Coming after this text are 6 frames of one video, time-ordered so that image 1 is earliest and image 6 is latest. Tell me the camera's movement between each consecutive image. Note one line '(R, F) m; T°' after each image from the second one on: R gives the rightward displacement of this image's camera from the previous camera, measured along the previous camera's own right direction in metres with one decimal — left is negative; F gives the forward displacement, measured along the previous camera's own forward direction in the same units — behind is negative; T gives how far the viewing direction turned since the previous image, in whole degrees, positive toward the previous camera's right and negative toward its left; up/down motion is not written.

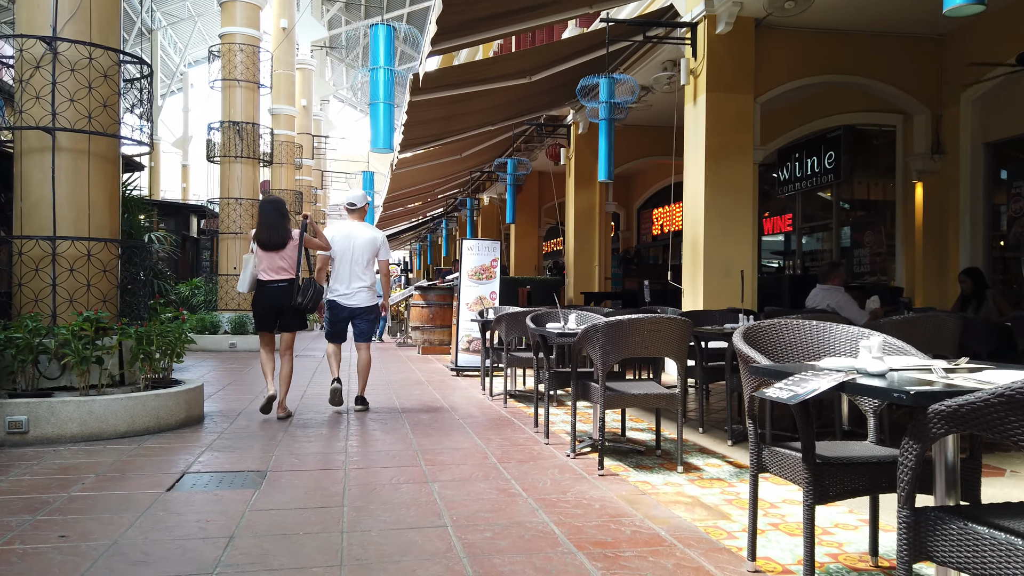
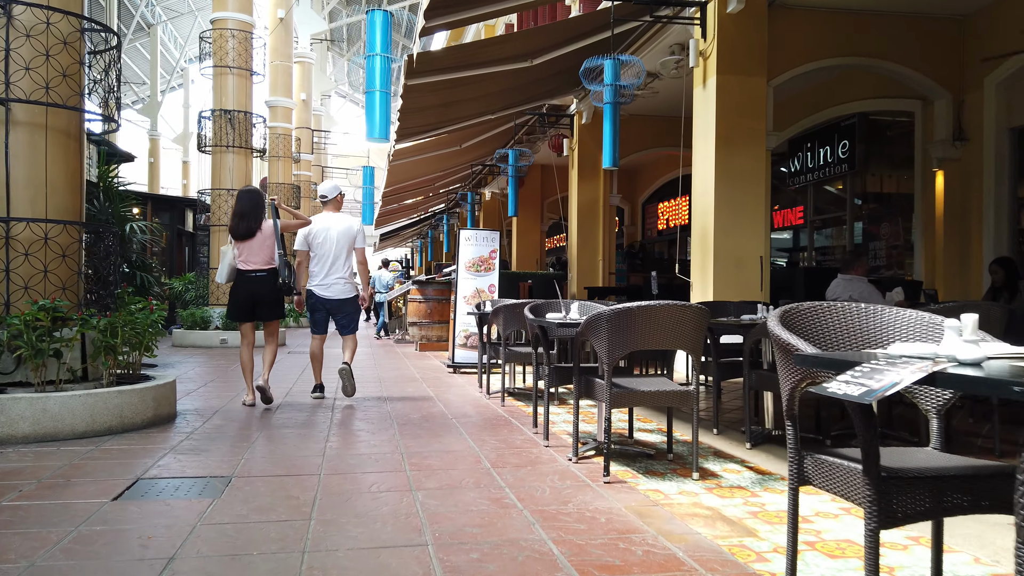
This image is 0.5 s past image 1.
(0.0, +0.4) m; 0°
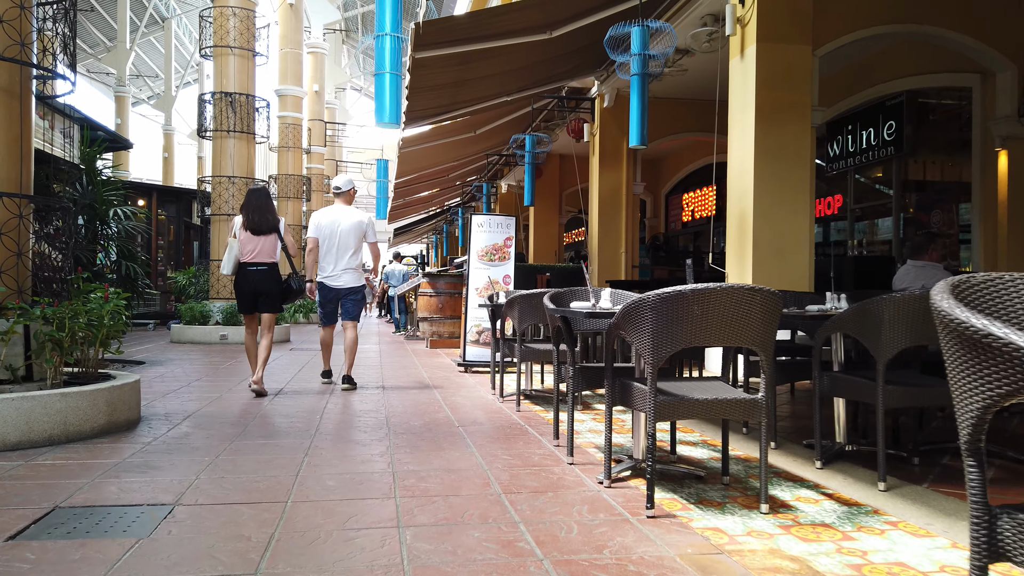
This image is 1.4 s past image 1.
(0.0, +0.7) m; -1°
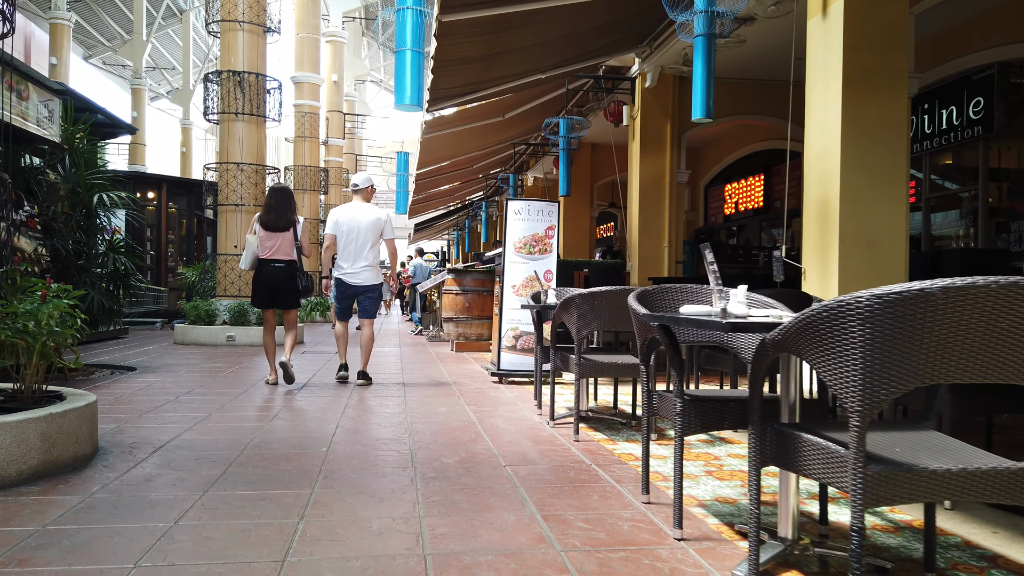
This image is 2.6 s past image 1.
(-0.2, +0.9) m; -1°
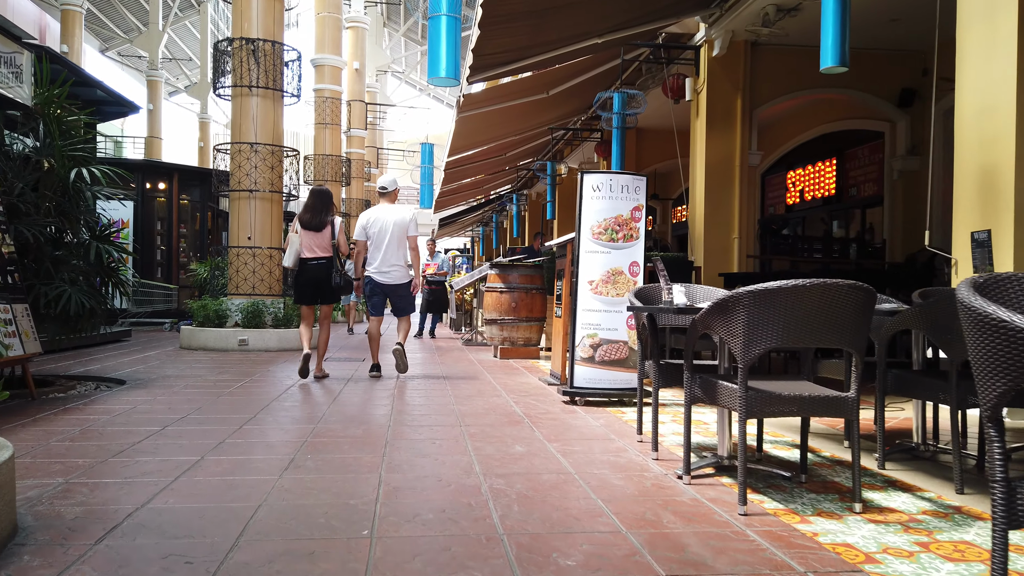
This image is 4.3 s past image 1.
(-0.4, +1.2) m; -1°
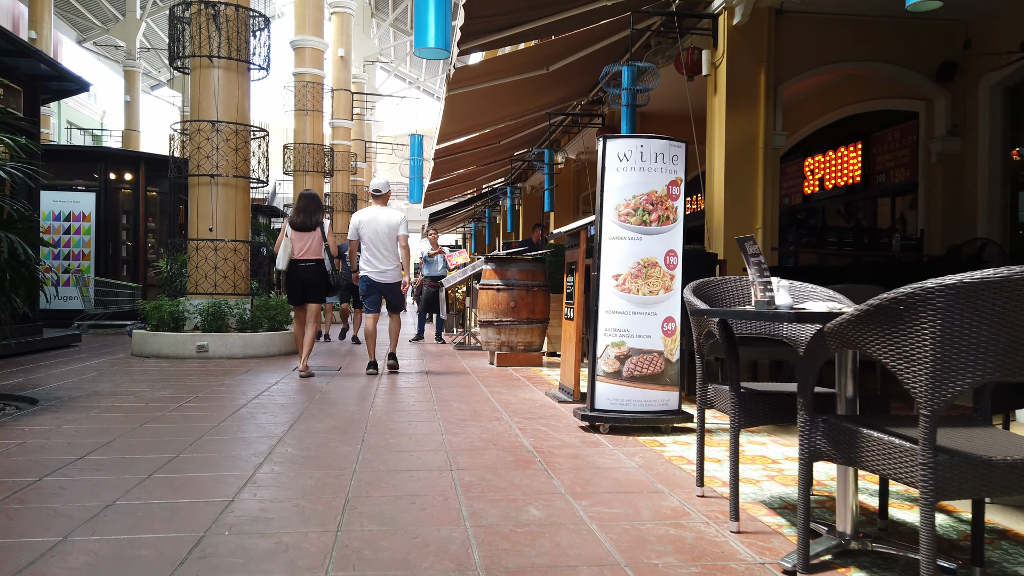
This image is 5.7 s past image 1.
(-0.1, +1.0) m; +1°
